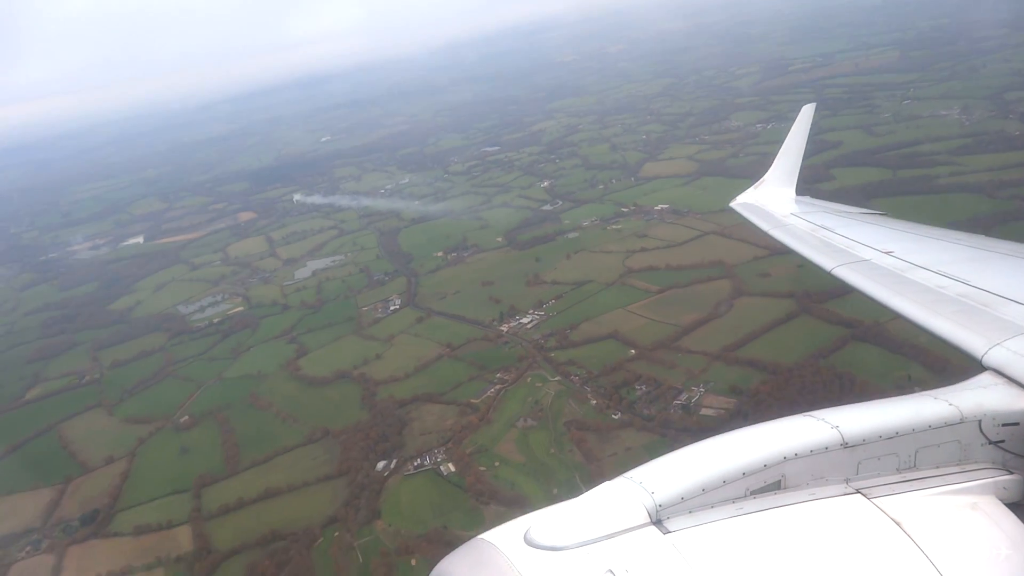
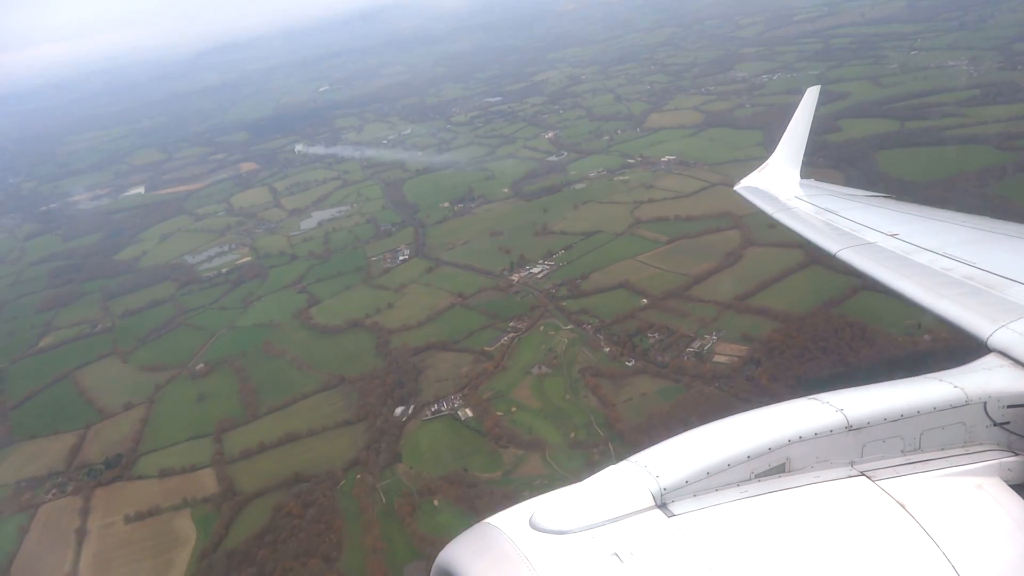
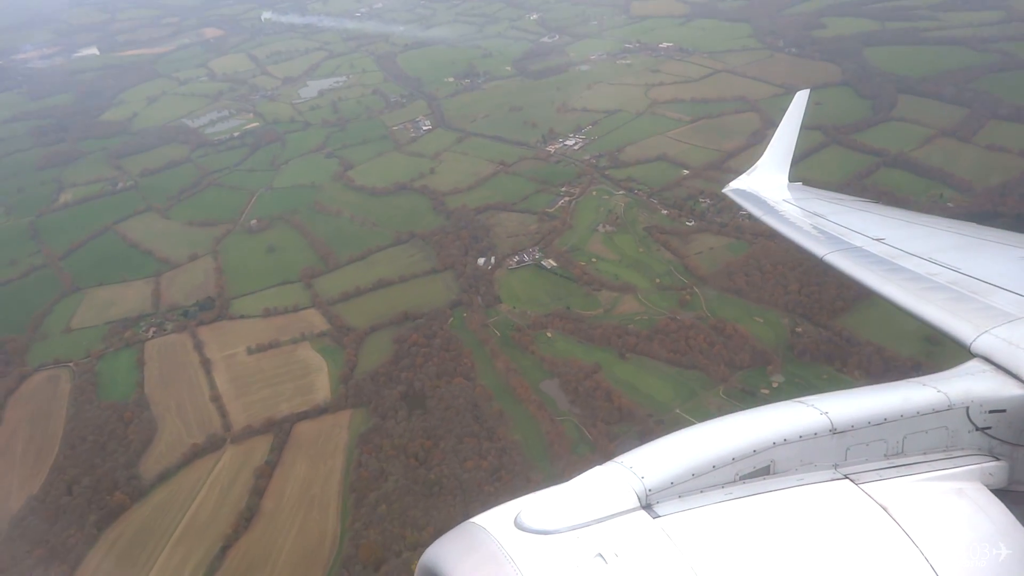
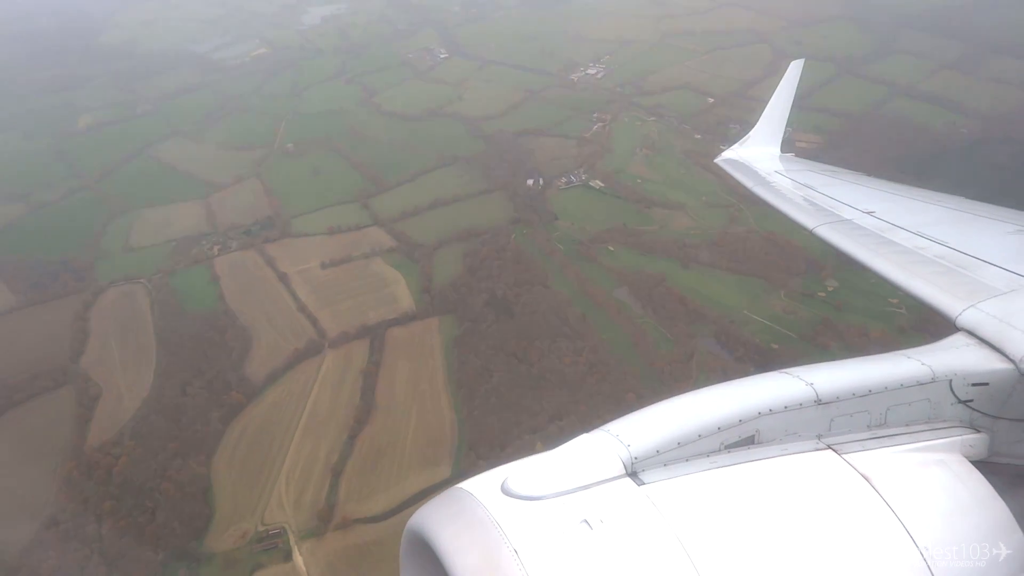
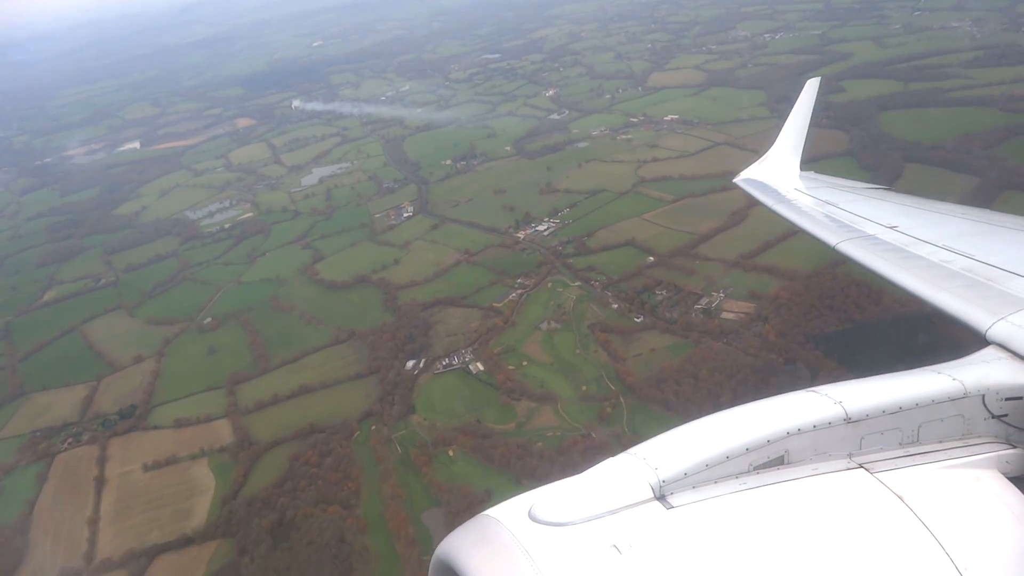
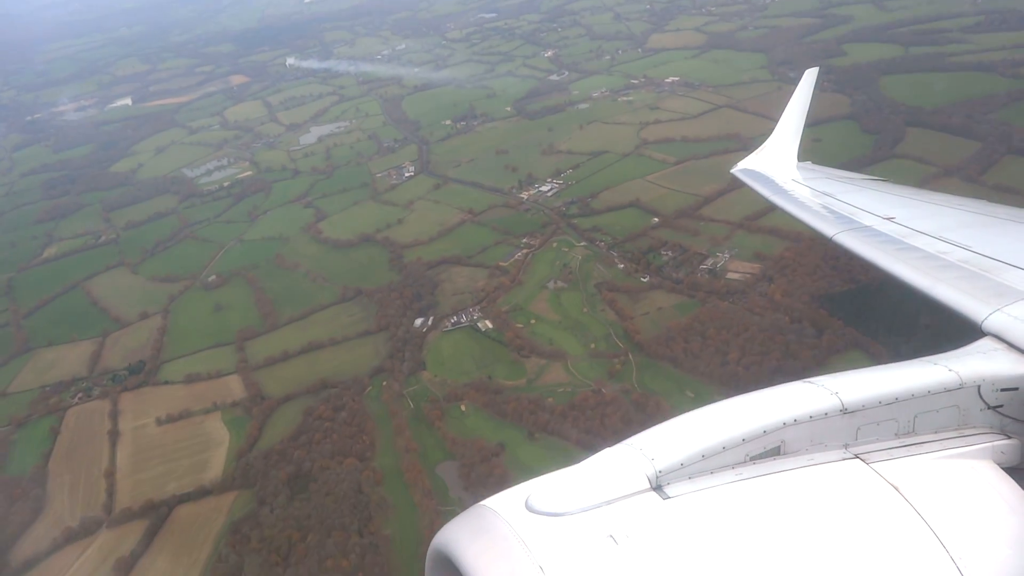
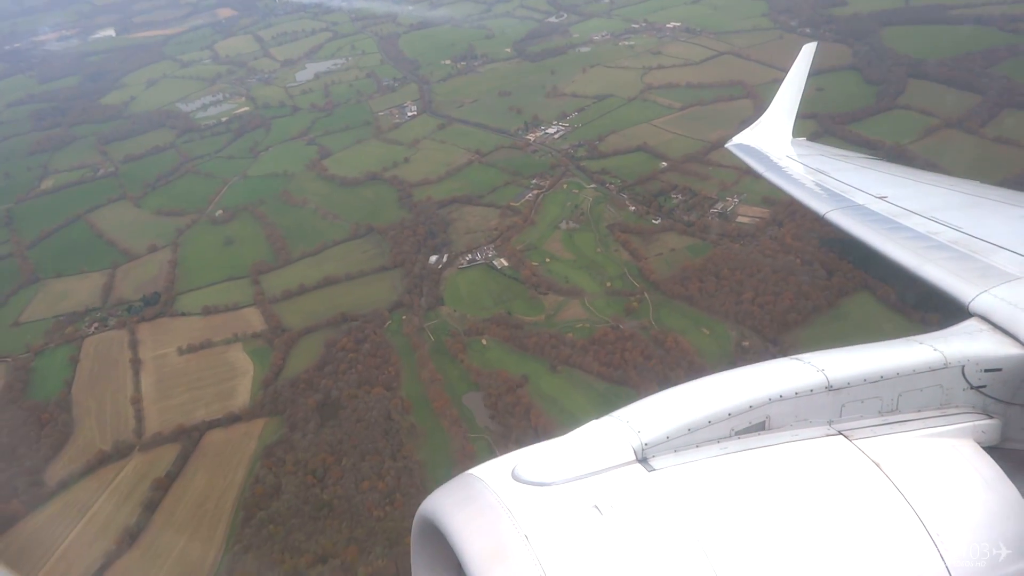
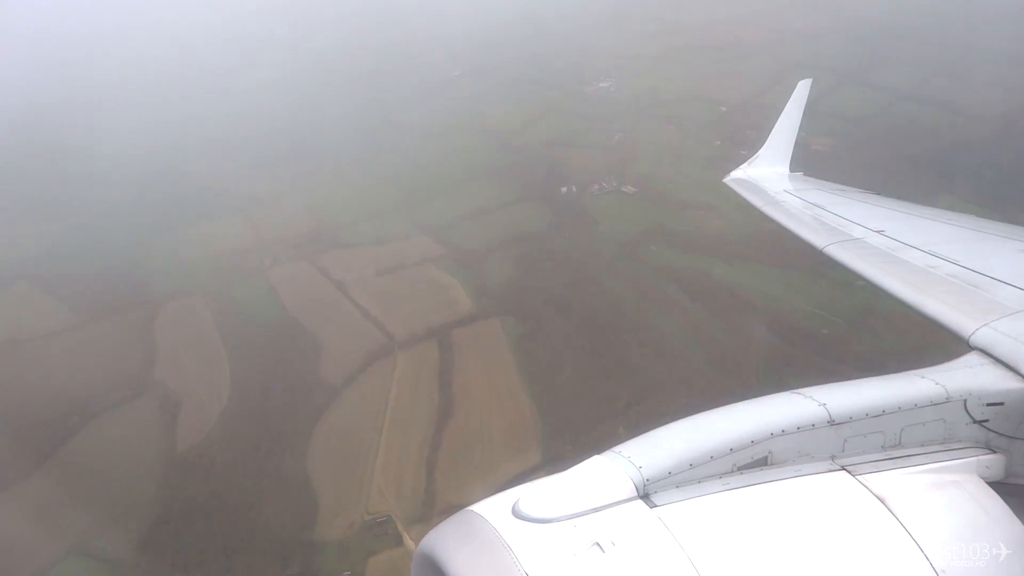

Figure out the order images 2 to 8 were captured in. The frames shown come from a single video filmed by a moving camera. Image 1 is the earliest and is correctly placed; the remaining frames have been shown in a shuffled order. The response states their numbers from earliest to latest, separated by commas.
2, 5, 6, 7, 3, 4, 8
